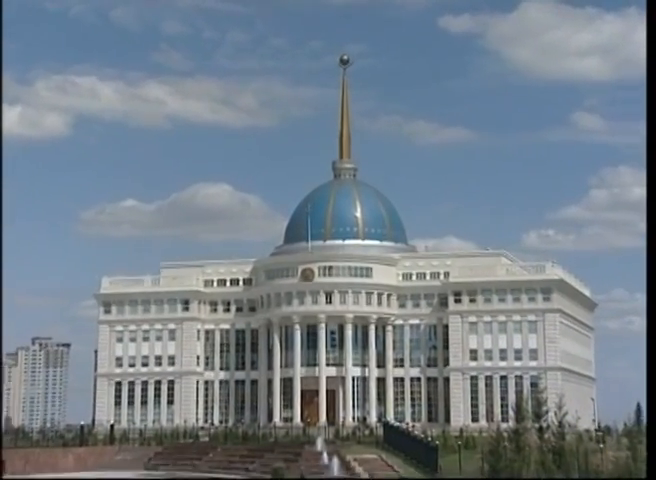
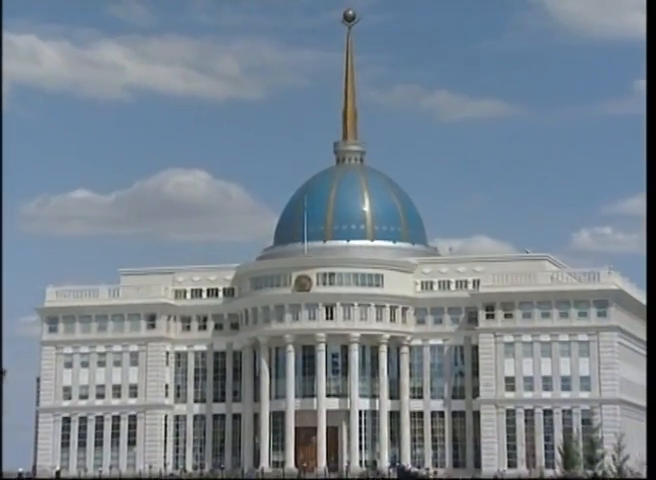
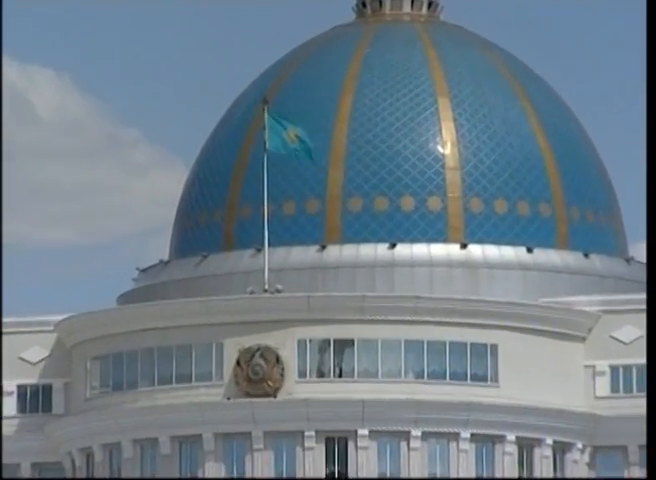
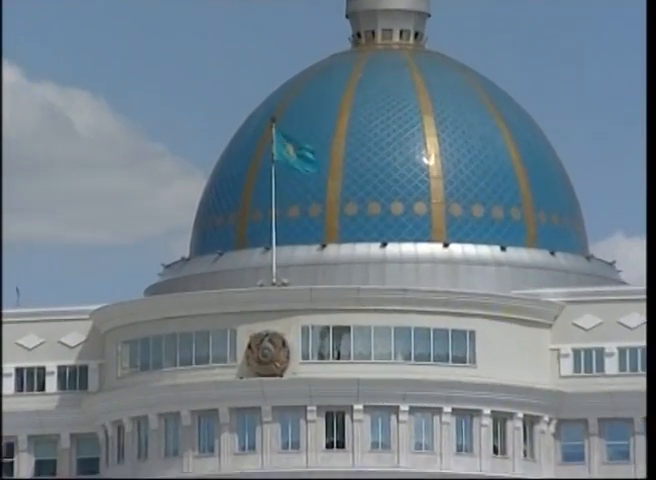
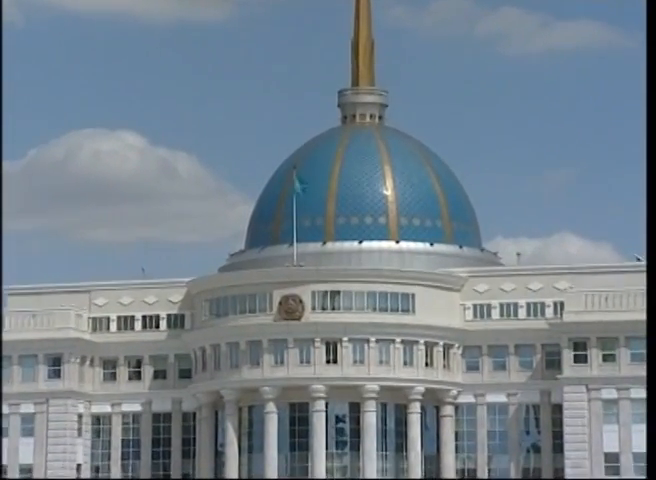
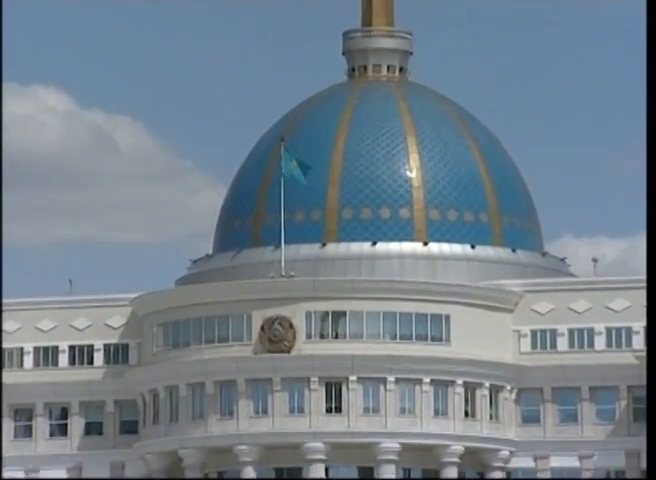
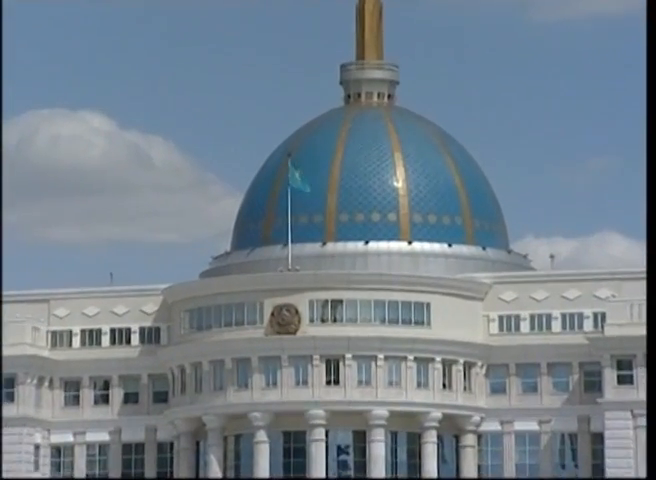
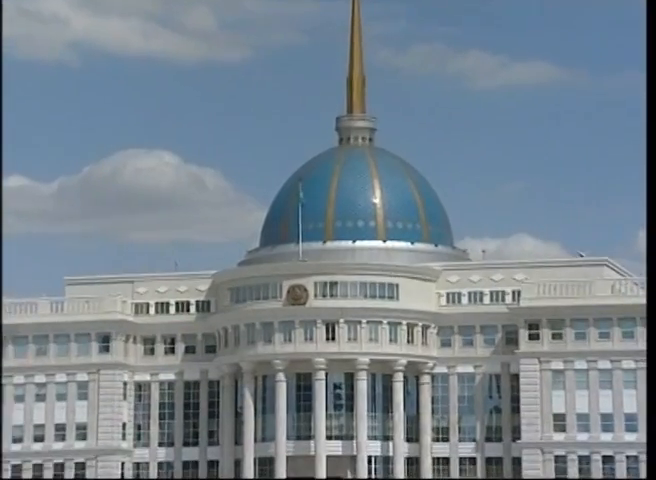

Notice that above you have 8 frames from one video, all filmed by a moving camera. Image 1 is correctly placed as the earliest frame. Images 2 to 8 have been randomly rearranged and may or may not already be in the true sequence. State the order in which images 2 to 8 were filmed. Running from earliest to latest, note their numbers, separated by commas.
2, 8, 5, 7, 6, 4, 3
